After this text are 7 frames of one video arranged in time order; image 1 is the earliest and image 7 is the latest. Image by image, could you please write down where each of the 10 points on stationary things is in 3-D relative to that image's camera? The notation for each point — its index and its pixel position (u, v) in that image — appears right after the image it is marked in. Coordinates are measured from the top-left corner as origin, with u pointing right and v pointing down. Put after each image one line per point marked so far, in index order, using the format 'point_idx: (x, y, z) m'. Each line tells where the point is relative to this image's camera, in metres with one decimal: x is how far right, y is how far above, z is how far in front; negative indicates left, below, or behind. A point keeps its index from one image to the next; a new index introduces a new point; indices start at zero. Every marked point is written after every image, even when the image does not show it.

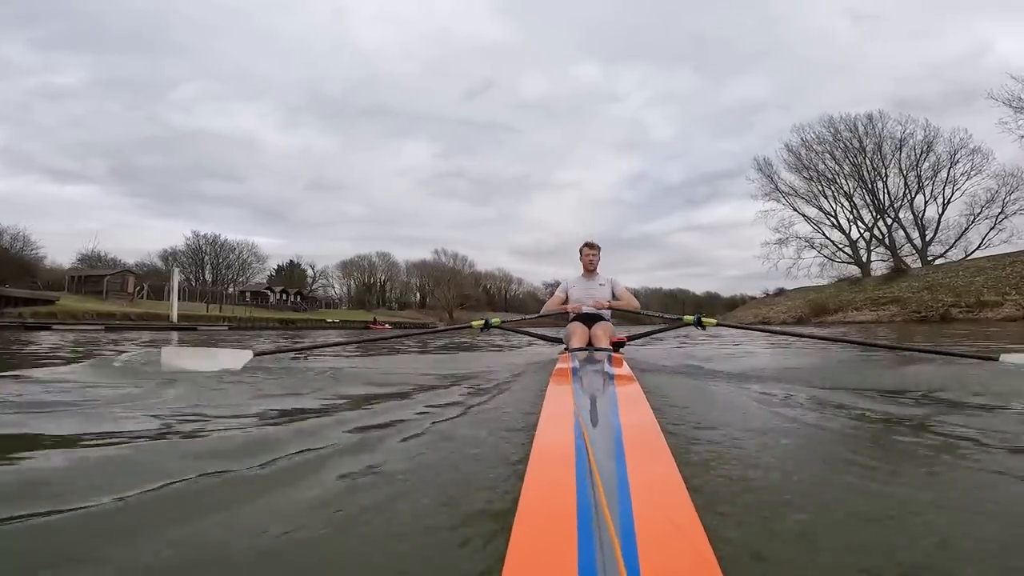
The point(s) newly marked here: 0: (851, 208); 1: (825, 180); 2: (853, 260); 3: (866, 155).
0: (+8.1, +1.9, +13.1) m
1: (+7.7, +2.7, +13.4) m
2: (+8.2, +0.7, +13.0) m
3: (+8.4, +3.1, +12.7) m
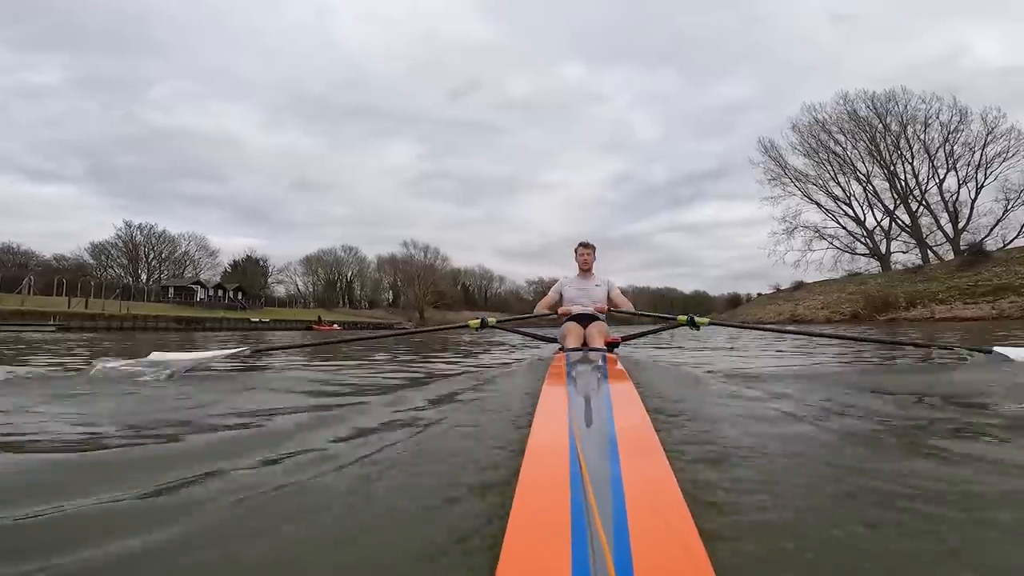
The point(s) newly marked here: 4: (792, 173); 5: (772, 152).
0: (+7.7, +2.0, +11.7) m
1: (+7.2, +2.8, +12.0) m
2: (+7.7, +0.8, +11.6) m
3: (+7.9, +3.2, +11.4) m
4: (+6.7, +2.7, +12.8) m
5: (+6.3, +3.3, +12.9) m
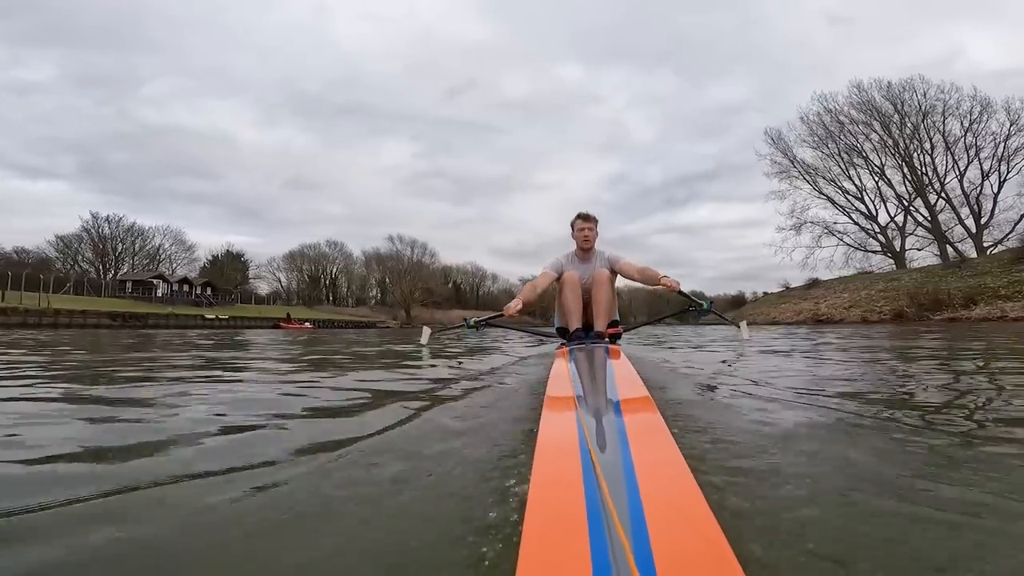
0: (+7.5, +2.0, +11.1) m
1: (+7.1, +2.8, +11.4) m
2: (+7.5, +0.8, +11.0) m
3: (+7.8, +3.2, +10.7) m
4: (+6.5, +2.7, +12.1) m
5: (+6.1, +3.3, +12.3) m
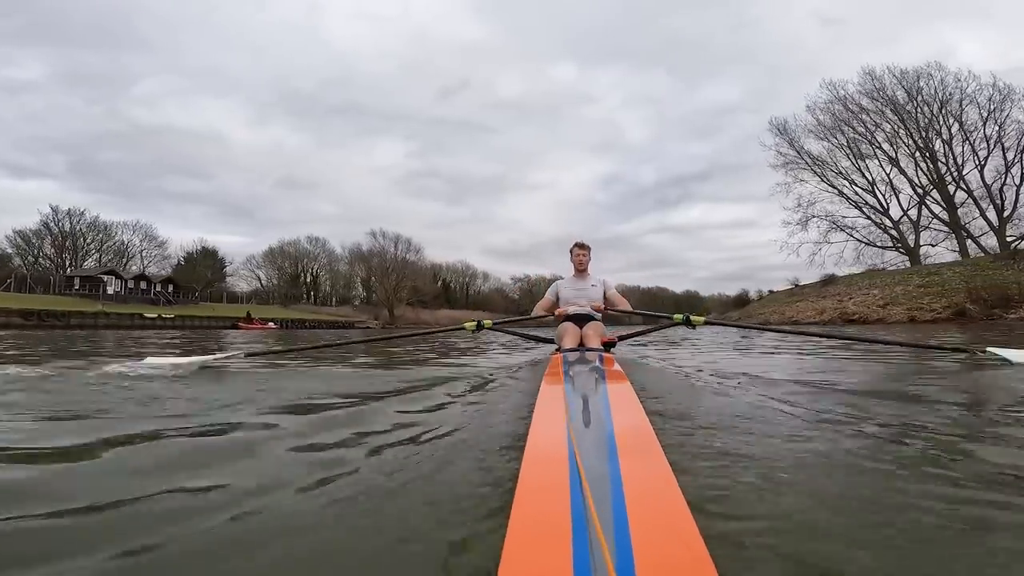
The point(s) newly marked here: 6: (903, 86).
0: (+7.3, +2.1, +10.5) m
1: (+6.9, +2.8, +10.7) m
2: (+7.4, +0.8, +10.3) m
3: (+7.6, +3.3, +10.1) m
4: (+6.3, +2.8, +11.5) m
5: (+5.9, +3.3, +11.6) m
6: (+7.5, +3.8, +10.3) m
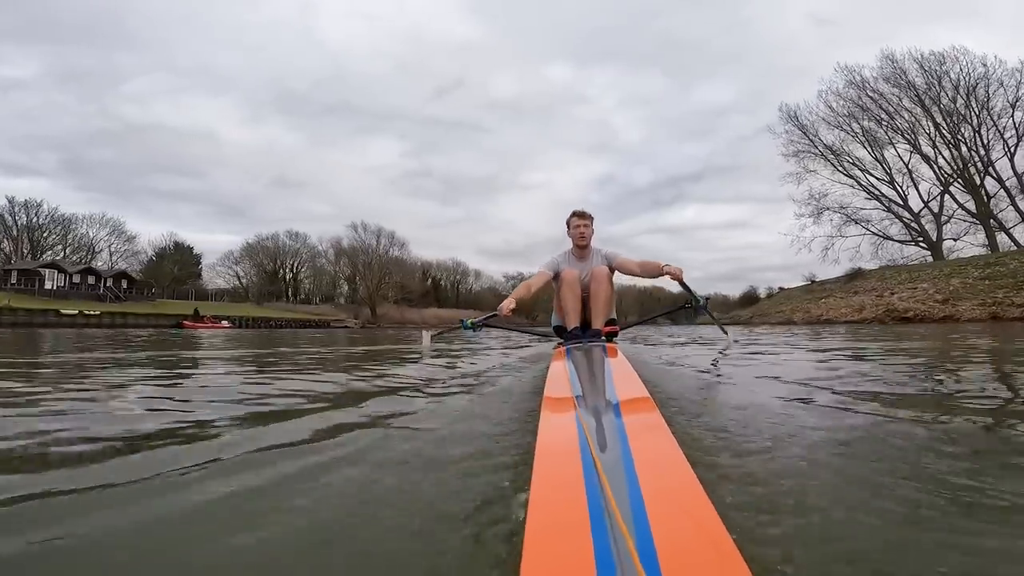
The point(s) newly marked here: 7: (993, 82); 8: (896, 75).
0: (+7.2, +2.1, +9.7) m
1: (+6.8, +2.9, +10.0) m
2: (+7.2, +0.9, +9.6) m
3: (+7.4, +3.3, +9.4) m
4: (+6.1, +2.8, +10.7) m
5: (+5.8, +3.4, +10.9) m
6: (+7.3, +3.9, +9.6) m
7: (+8.0, +3.5, +9.0) m
8: (+7.0, +3.9, +9.8) m
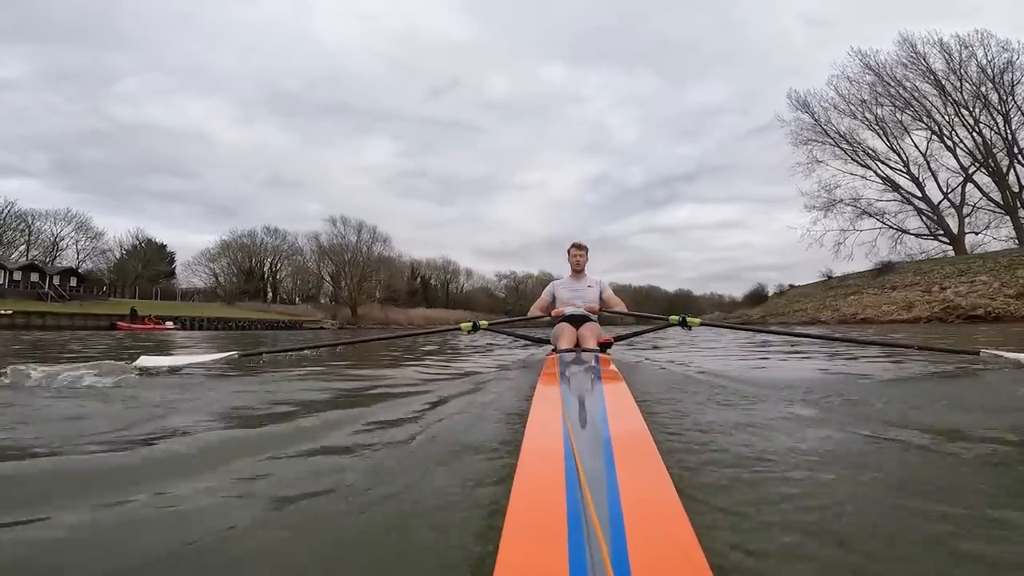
0: (+7.0, +2.2, +9.1) m
1: (+6.6, +3.0, +9.4) m
2: (+7.1, +0.9, +9.0) m
3: (+7.3, +3.4, +8.8) m
4: (+6.0, +2.9, +10.1) m
5: (+5.6, +3.4, +10.2) m
6: (+7.2, +3.9, +9.0) m
7: (+7.9, +3.5, +8.4) m
8: (+6.8, +4.0, +9.2) m
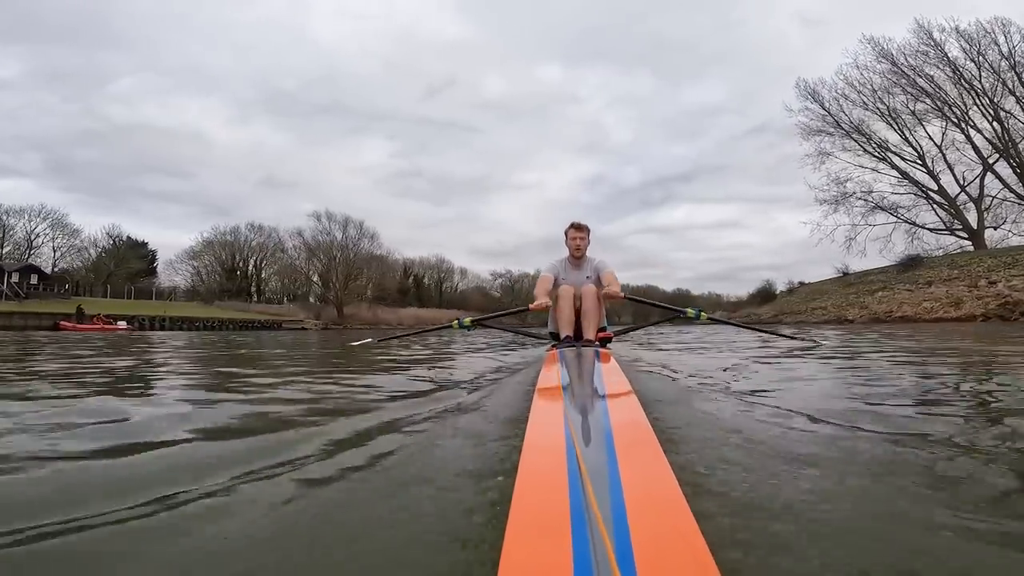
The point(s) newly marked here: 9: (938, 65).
0: (+6.9, +2.2, +8.7) m
1: (+6.5, +3.0, +8.9) m
2: (+7.0, +1.0, +8.6) m
3: (+7.2, +3.4, +8.3) m
4: (+5.9, +2.9, +9.6) m
5: (+5.5, +3.5, +9.8) m
6: (+7.1, +4.0, +8.5) m
7: (+7.8, +3.6, +7.9) m
8: (+6.7, +4.0, +8.8) m
9: (+6.8, +3.6, +8.7) m
